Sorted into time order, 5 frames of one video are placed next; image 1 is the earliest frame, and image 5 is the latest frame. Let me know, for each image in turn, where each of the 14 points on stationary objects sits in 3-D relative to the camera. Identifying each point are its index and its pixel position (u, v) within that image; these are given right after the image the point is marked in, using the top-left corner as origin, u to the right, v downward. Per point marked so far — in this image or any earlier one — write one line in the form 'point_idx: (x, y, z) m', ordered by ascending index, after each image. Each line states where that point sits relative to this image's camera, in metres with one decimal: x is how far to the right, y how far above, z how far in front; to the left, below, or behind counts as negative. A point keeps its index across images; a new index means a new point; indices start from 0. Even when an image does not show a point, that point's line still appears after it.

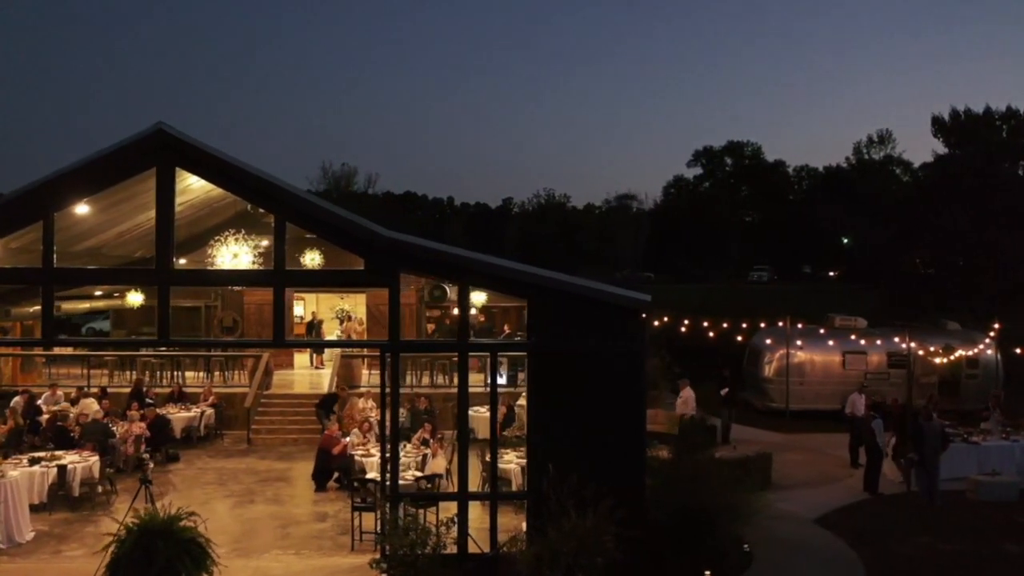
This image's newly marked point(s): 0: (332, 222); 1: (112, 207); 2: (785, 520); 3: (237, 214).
0: (-1.9, +0.7, +9.9) m
1: (-4.1, +0.9, +10.1) m
2: (+3.3, -2.8, +11.5) m
3: (-2.8, +0.8, +10.1) m
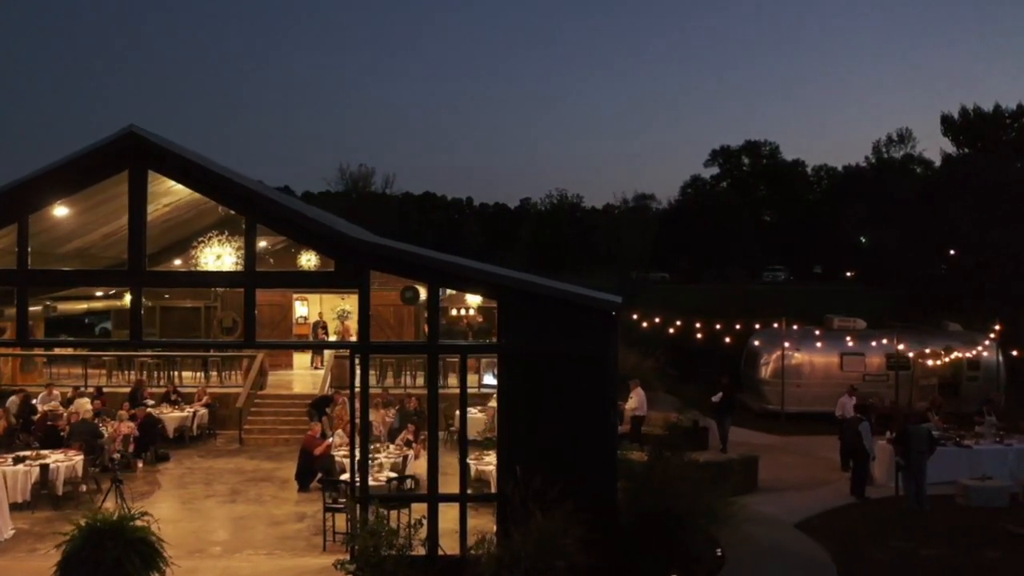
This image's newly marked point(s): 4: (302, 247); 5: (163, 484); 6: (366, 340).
0: (-2.2, +0.7, +10.0) m
1: (-4.4, +0.8, +10.2) m
2: (+3.0, -2.8, +11.4) m
3: (-3.1, +0.7, +10.2) m
4: (-2.3, +0.4, +10.1) m
5: (-4.8, -2.7, +13.2) m
6: (-1.5, -0.5, +10.1) m
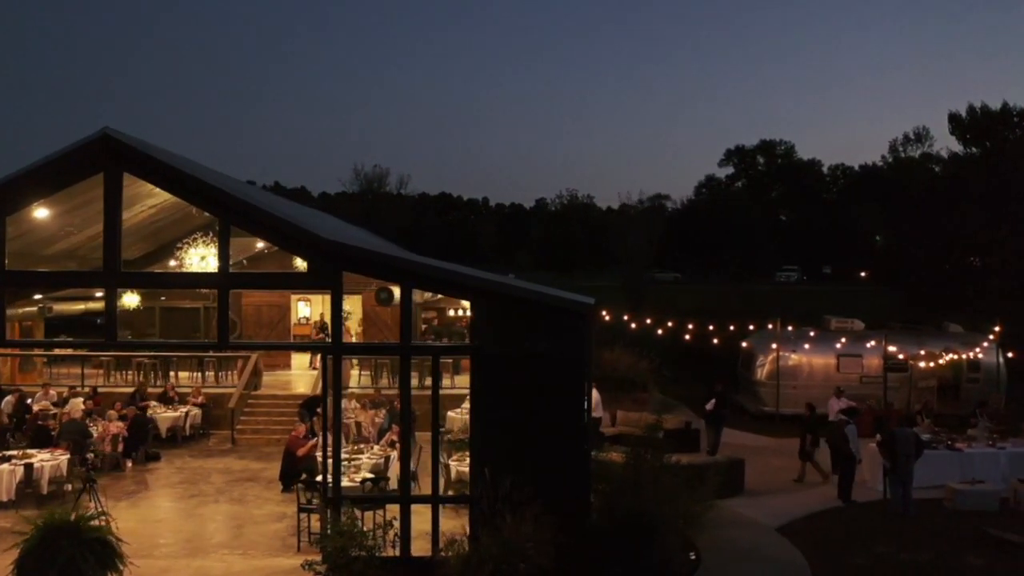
0: (-2.5, +0.7, +10.0) m
1: (-4.7, +0.8, +10.3) m
2: (+2.8, -2.8, +11.3) m
3: (-3.4, +0.7, +10.3) m
4: (-2.5, +0.4, +10.2) m
5: (-5.0, -2.7, +13.3) m
6: (-1.8, -0.6, +10.2) m
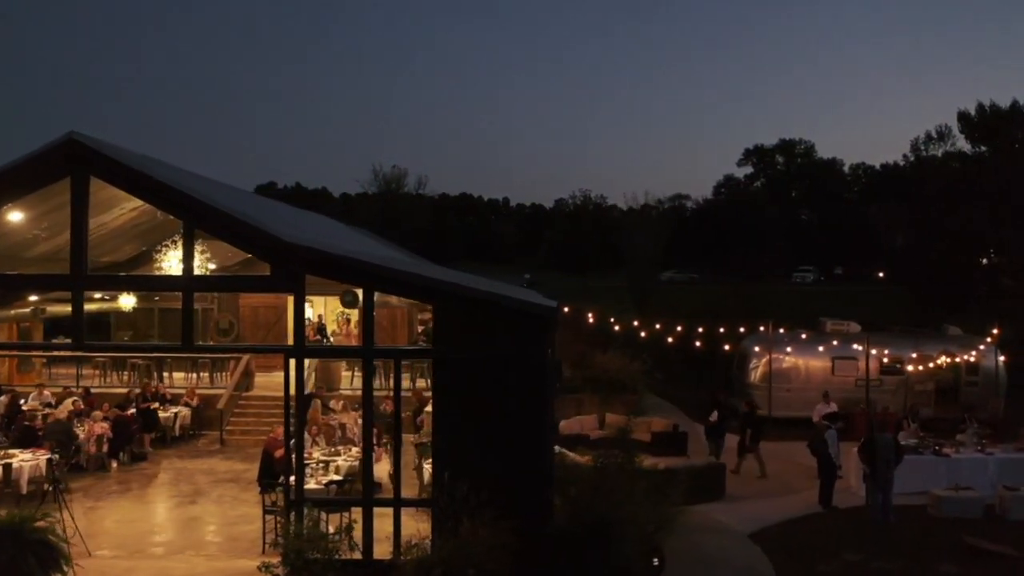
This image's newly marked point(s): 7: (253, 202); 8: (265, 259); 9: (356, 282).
0: (-2.9, +0.6, +10.1) m
1: (-5.1, +0.8, +10.4) m
2: (+2.4, -2.9, +11.2) m
3: (-3.8, +0.7, +10.3) m
4: (-2.9, +0.4, +10.2) m
5: (-5.3, -2.7, +13.4) m
6: (-2.2, -0.6, +10.2) m
7: (-3.7, +1.2, +13.7) m
8: (-2.7, +0.3, +10.2) m
9: (-1.6, +0.1, +10.2) m
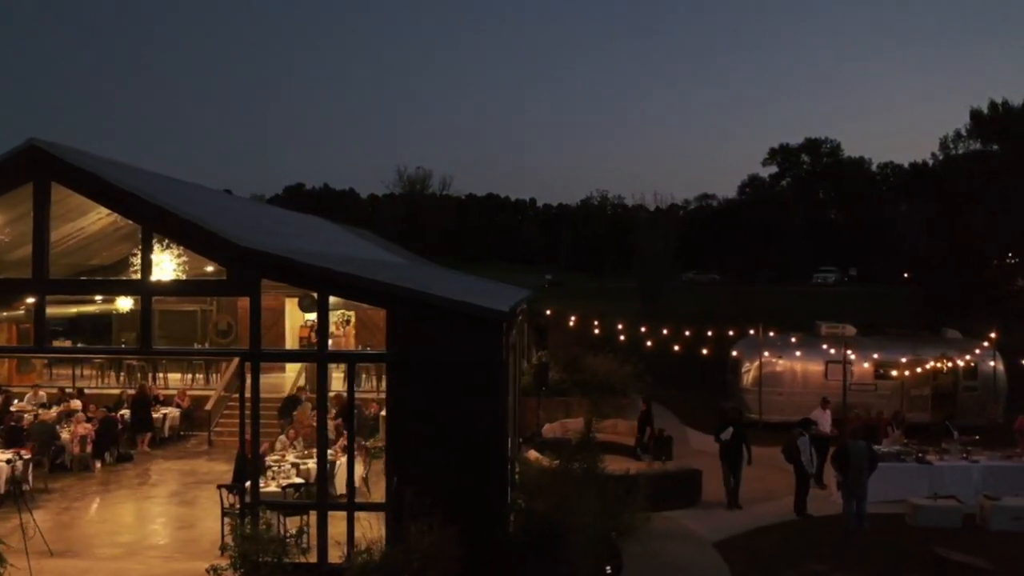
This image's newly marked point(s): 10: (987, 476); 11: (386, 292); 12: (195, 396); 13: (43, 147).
0: (-3.4, +0.6, +10.1) m
1: (-5.6, +0.8, +10.6) m
2: (+2.0, -2.9, +11.0) m
3: (-4.3, +0.7, +10.4) m
4: (-3.4, +0.3, +10.3) m
5: (-5.6, -2.8, +13.6) m
6: (-2.7, -0.6, +10.2) m
7: (-4.0, +1.2, +13.8) m
8: (-3.2, +0.3, +10.3) m
9: (-2.1, 0.0, +10.2) m
10: (+6.1, -2.4, +12.5) m
11: (-1.3, 0.0, +10.0) m
12: (-5.6, -1.9, +17.1) m
13: (-5.0, +1.5, +10.2) m
